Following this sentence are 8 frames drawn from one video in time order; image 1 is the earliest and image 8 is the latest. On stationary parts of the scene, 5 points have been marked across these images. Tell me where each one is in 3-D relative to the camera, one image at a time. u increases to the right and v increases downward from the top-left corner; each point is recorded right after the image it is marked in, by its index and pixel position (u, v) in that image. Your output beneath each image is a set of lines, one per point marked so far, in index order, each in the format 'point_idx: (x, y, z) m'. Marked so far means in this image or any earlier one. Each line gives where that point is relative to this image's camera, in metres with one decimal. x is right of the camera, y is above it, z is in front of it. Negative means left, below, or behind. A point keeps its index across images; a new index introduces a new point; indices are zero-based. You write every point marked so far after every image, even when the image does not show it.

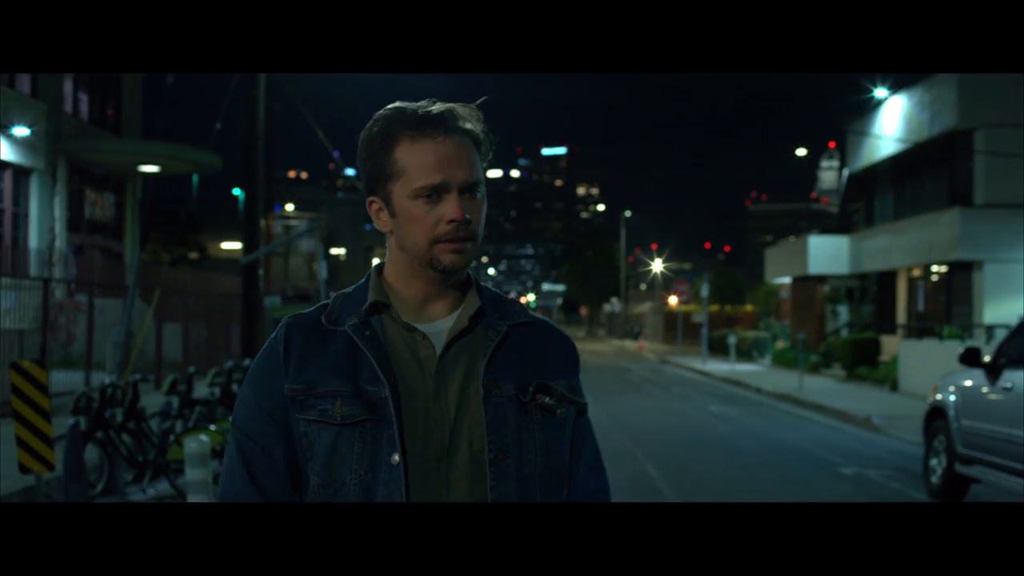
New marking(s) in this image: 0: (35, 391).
0: (-4.1, -0.9, +9.8) m
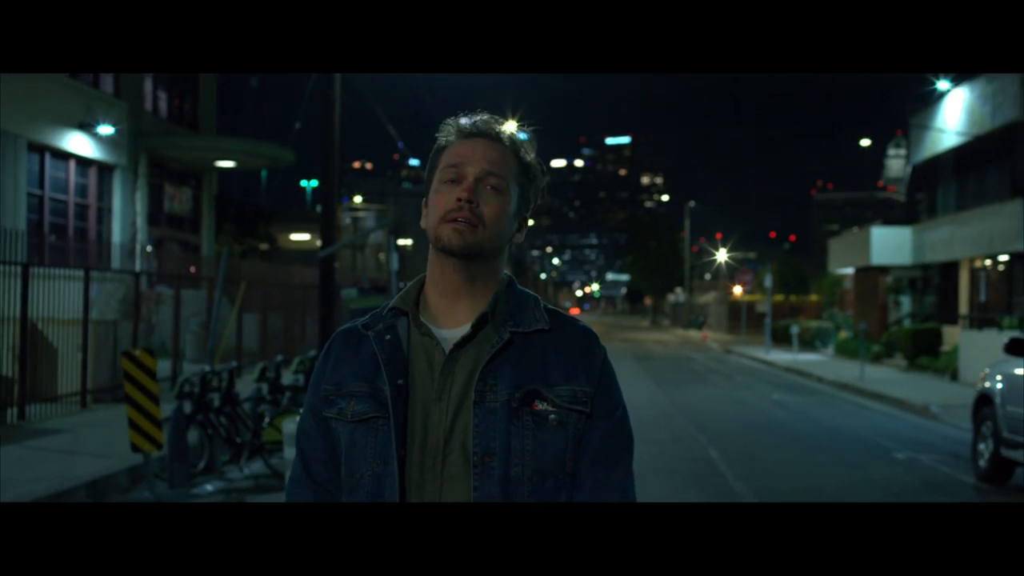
0: (-3.5, -0.8, +10.8) m
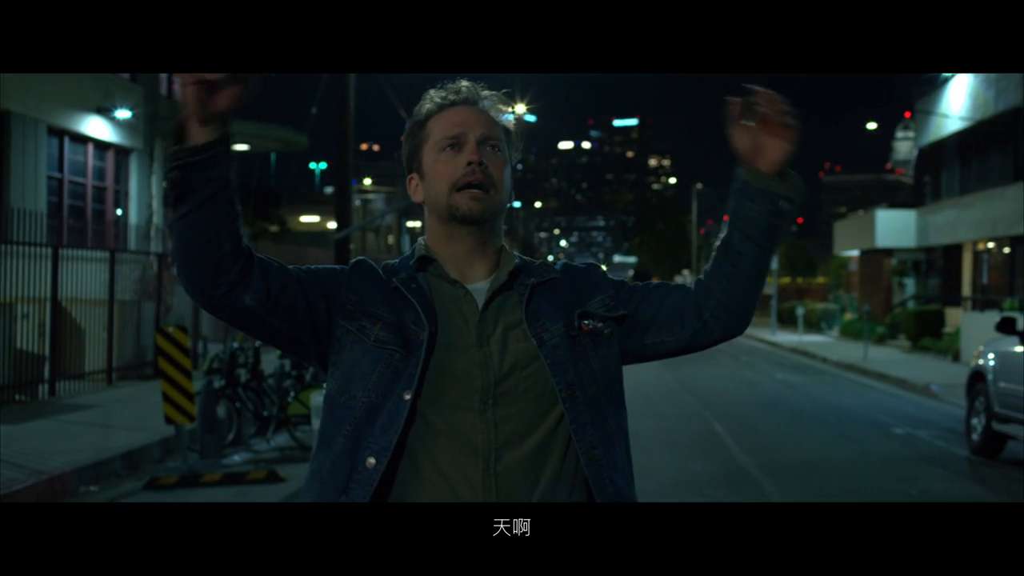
0: (-3.4, -0.6, +11.3) m
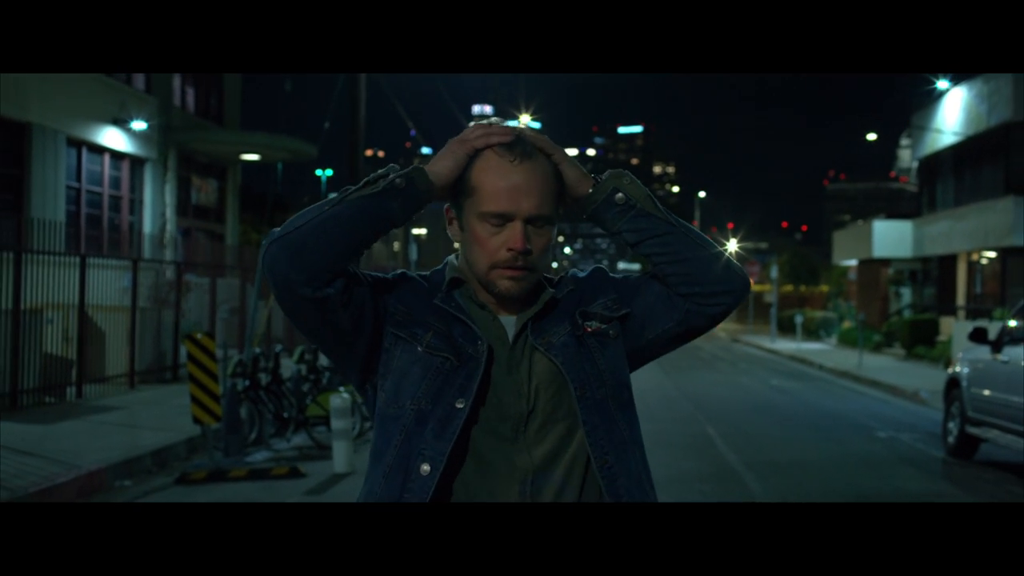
0: (-3.3, -0.7, +12.1) m
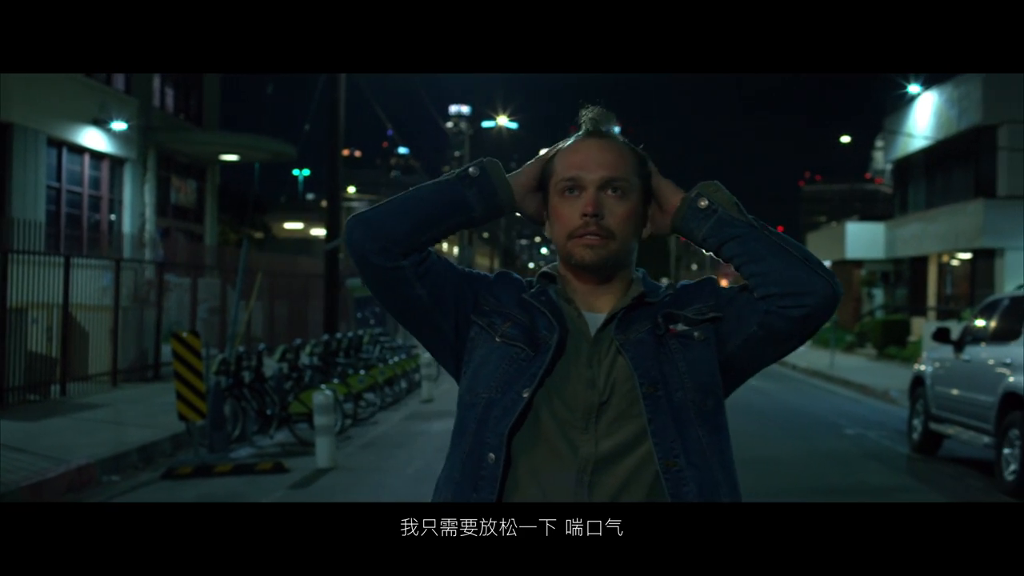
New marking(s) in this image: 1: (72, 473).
0: (-3.5, -0.7, +12.3) m
1: (-4.1, -1.7, +10.6) m
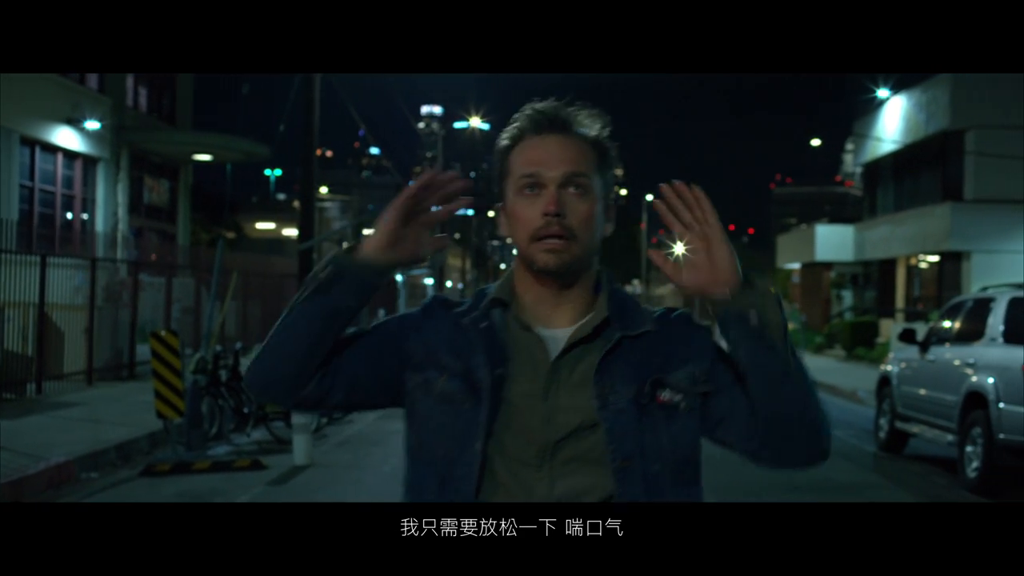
0: (-3.8, -0.7, +12.4) m
1: (-4.4, -1.7, +10.7) m
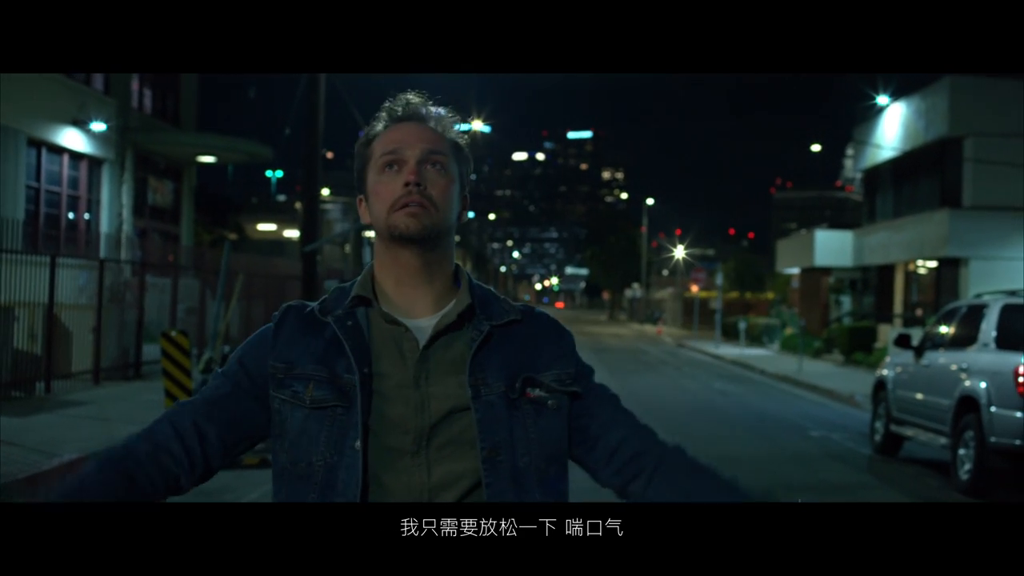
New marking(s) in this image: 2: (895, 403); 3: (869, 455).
0: (-3.8, -0.7, +12.7) m
1: (-4.3, -1.7, +10.9) m
2: (+4.5, -1.4, +13.3) m
3: (+4.3, -2.0, +13.7) m
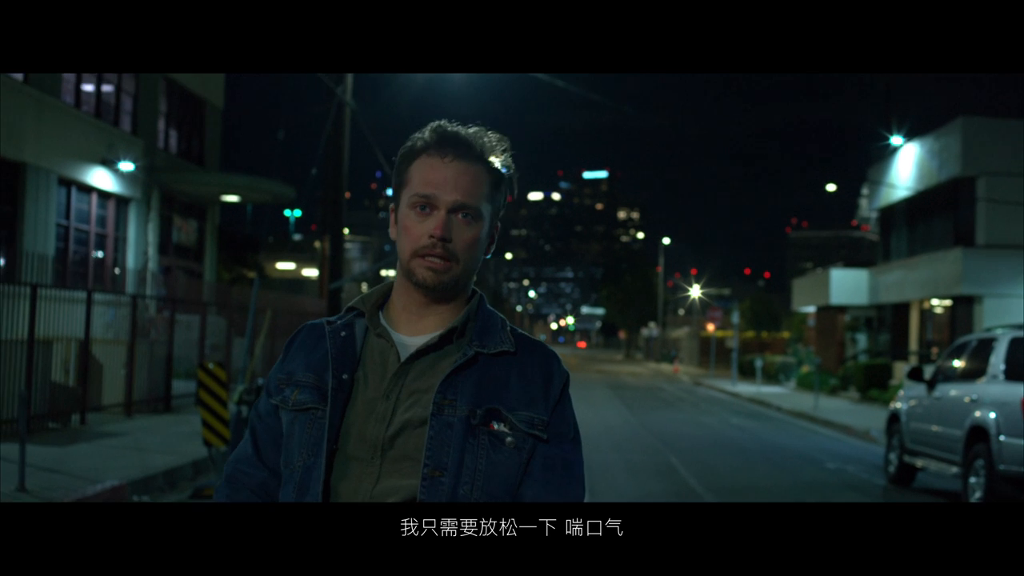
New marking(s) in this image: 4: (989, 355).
0: (-3.5, -1.1, +13.1) m
1: (-4.1, -2.1, +11.4) m
2: (+4.8, -1.8, +13.6) m
3: (+4.6, -2.5, +14.0) m
4: (+5.2, -0.7, +12.2) m
